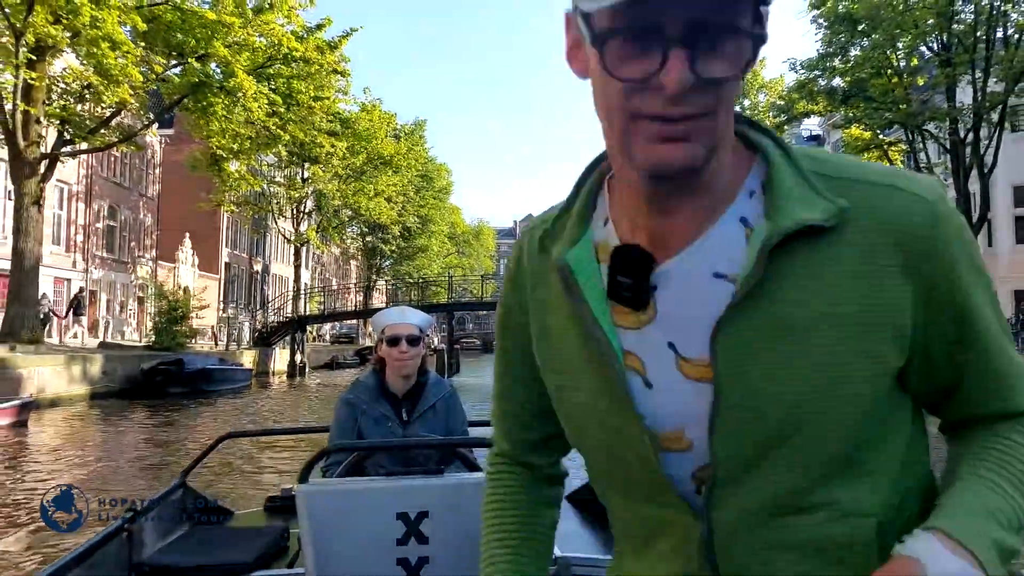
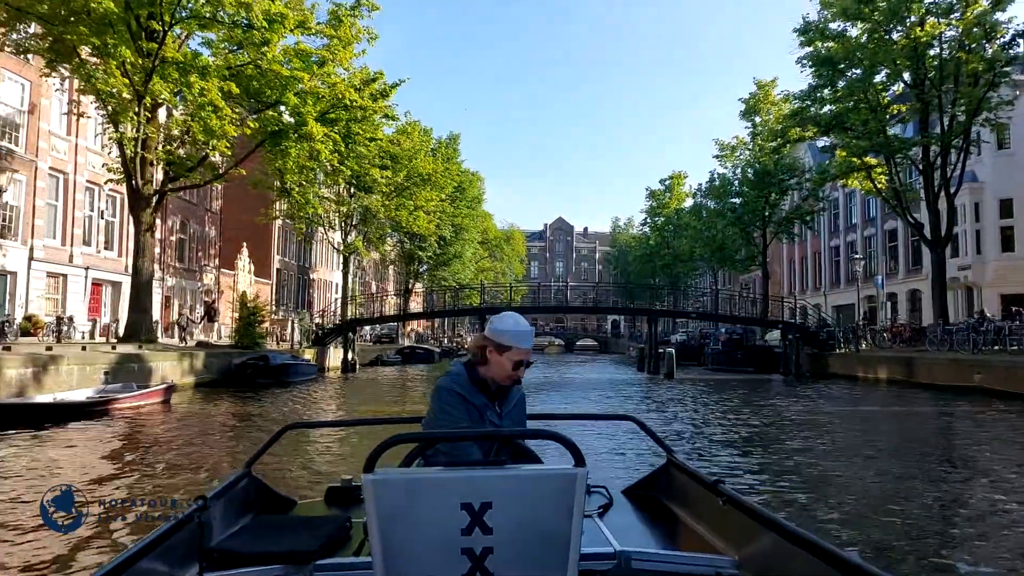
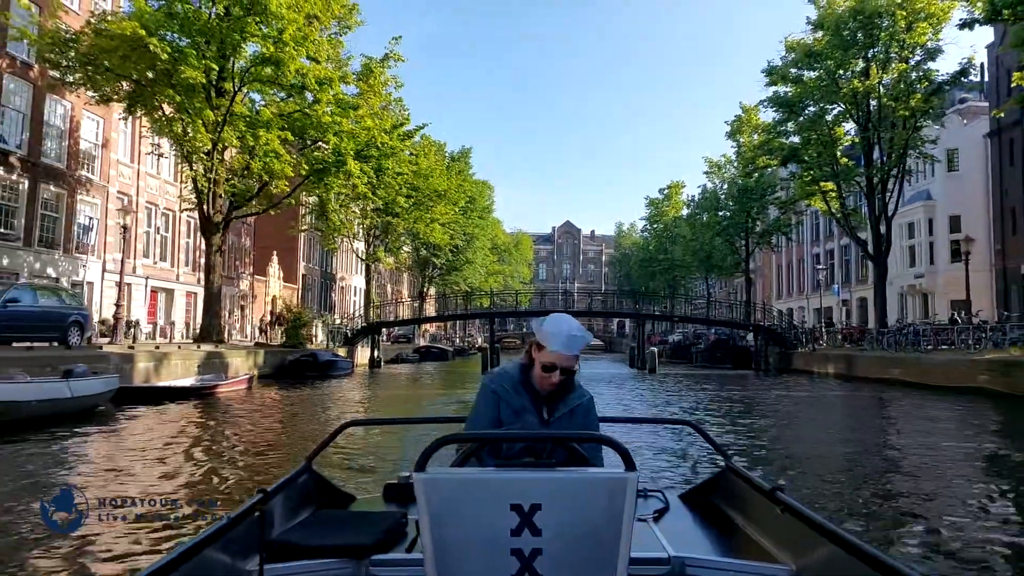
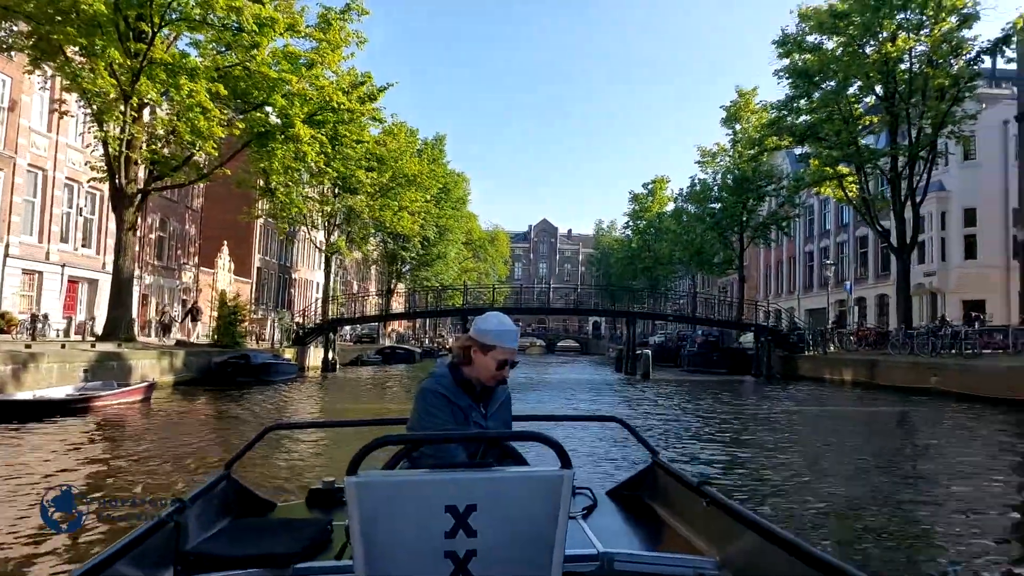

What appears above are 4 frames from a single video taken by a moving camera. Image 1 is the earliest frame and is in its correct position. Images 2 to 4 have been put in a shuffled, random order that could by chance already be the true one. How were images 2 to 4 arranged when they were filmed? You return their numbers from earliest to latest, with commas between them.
2, 4, 3
